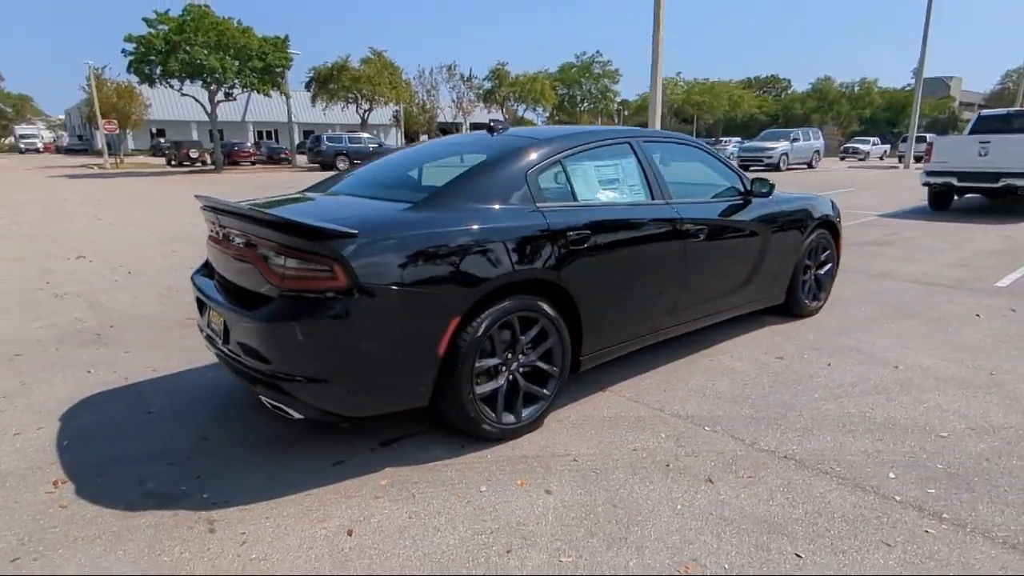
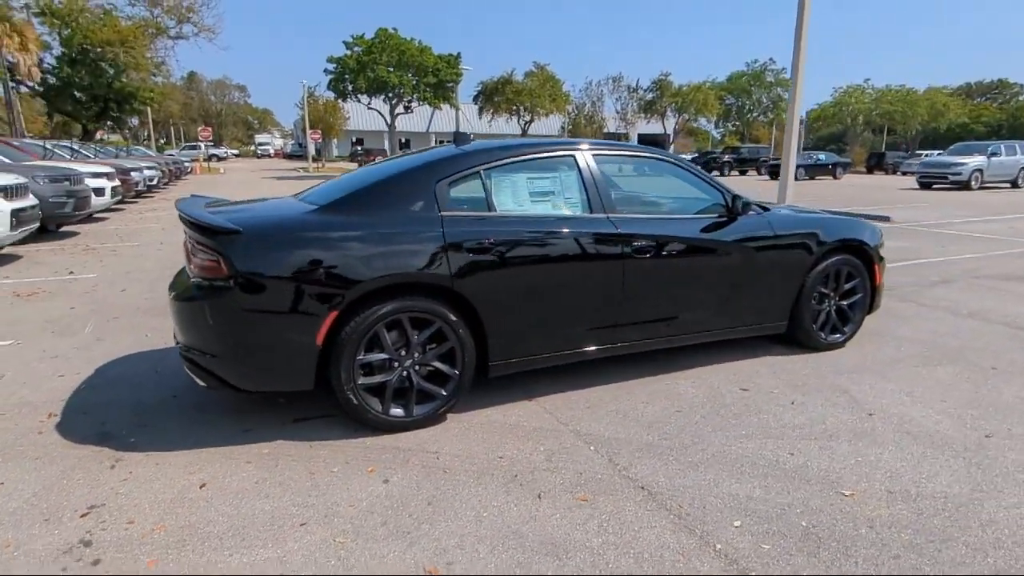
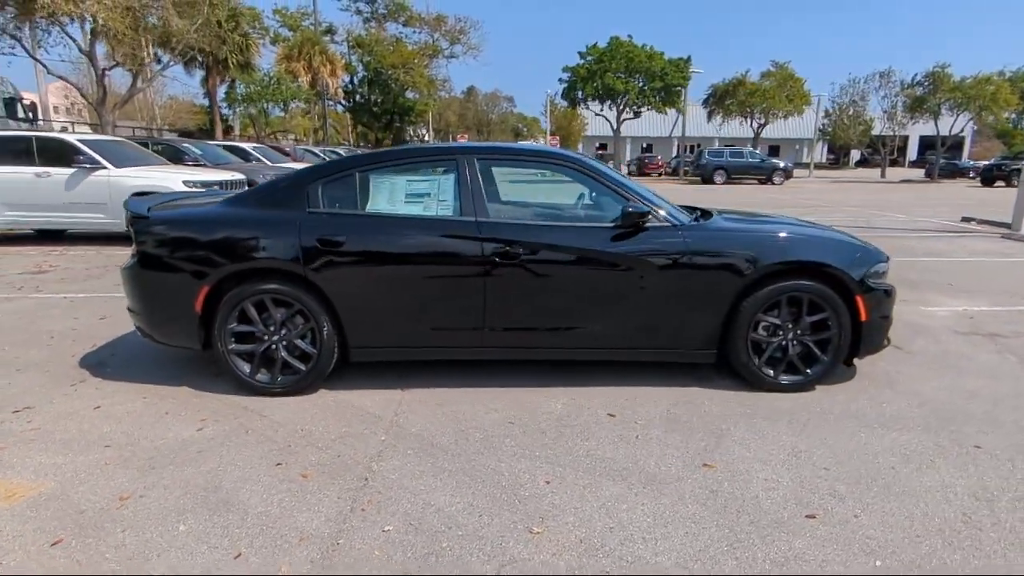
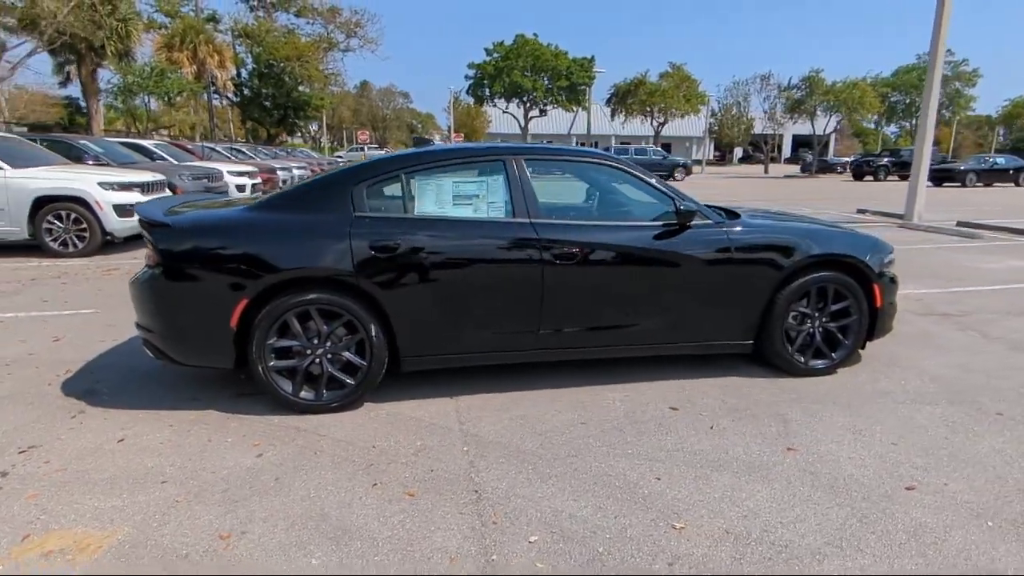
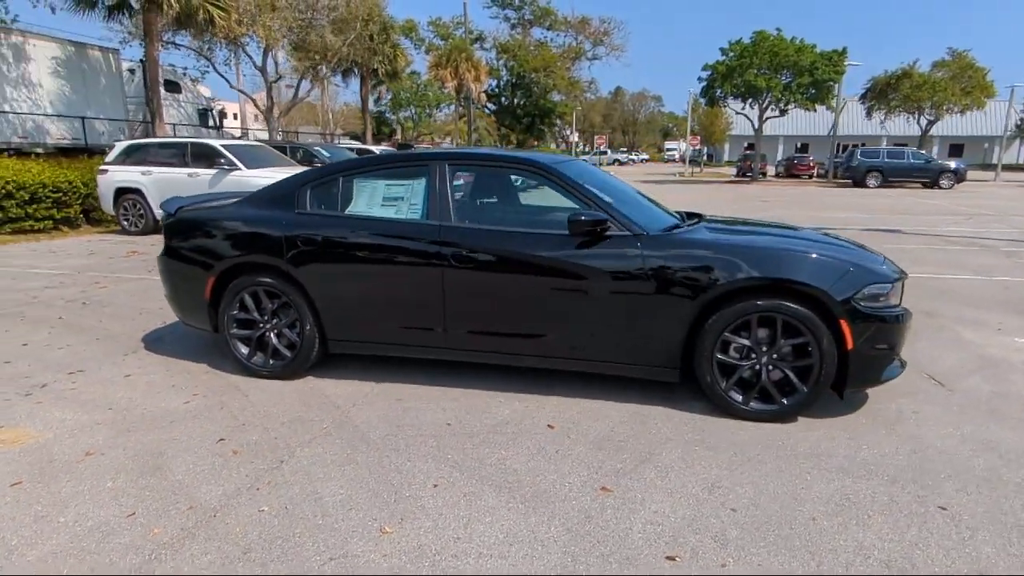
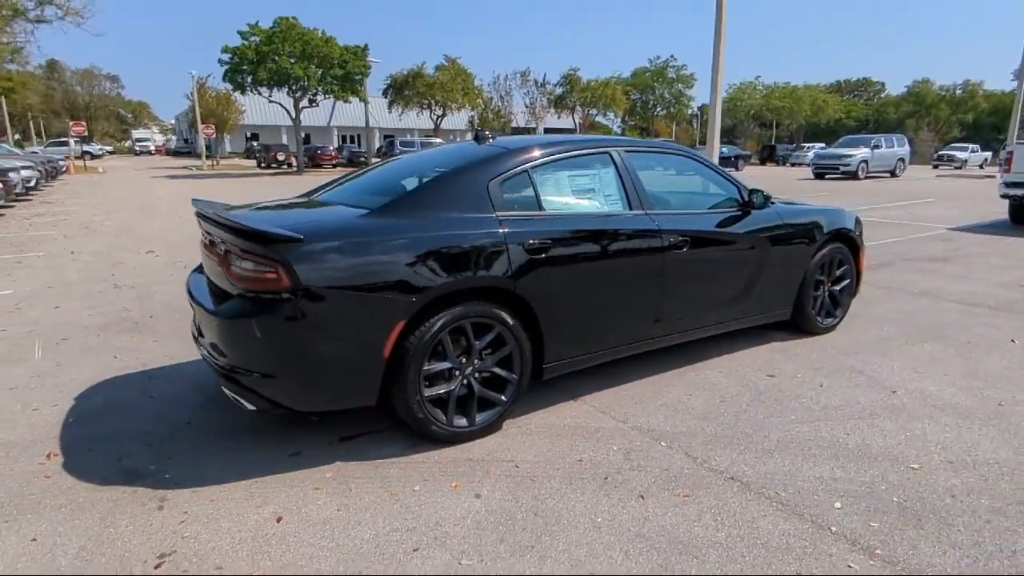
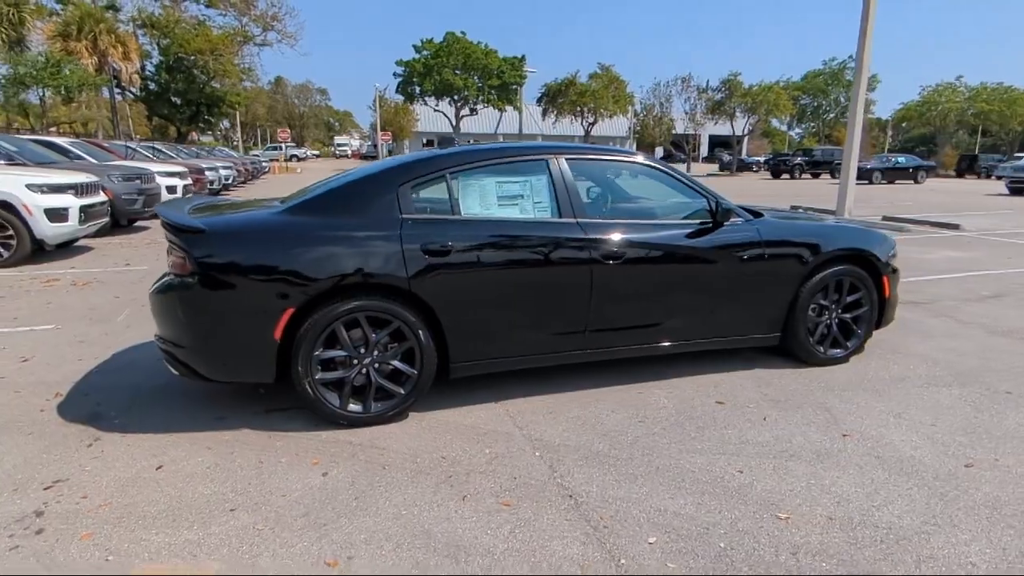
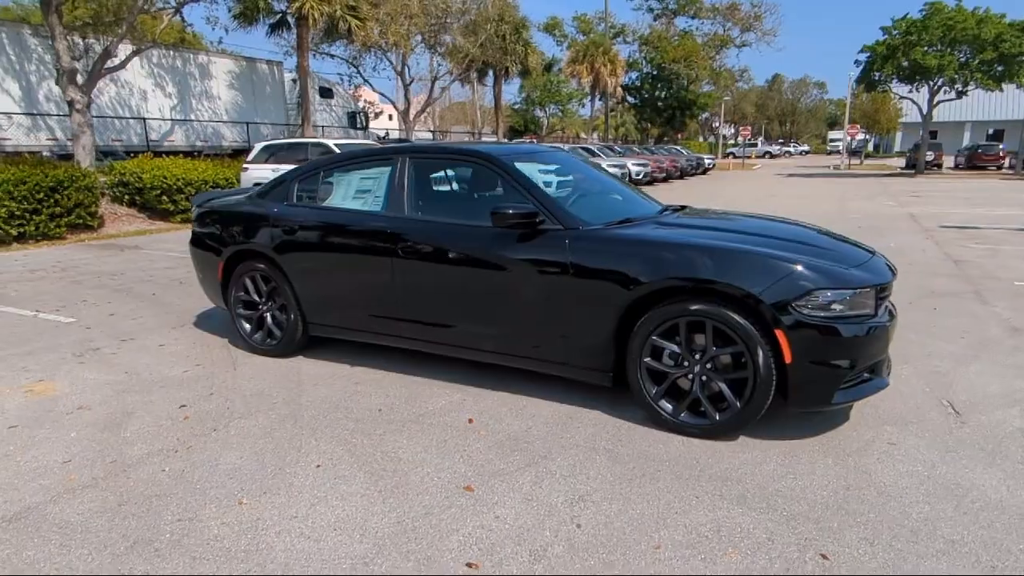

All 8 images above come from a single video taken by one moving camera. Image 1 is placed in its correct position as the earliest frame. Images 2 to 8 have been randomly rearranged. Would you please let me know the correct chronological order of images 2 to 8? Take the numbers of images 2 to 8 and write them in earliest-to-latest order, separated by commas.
6, 2, 7, 4, 3, 5, 8
